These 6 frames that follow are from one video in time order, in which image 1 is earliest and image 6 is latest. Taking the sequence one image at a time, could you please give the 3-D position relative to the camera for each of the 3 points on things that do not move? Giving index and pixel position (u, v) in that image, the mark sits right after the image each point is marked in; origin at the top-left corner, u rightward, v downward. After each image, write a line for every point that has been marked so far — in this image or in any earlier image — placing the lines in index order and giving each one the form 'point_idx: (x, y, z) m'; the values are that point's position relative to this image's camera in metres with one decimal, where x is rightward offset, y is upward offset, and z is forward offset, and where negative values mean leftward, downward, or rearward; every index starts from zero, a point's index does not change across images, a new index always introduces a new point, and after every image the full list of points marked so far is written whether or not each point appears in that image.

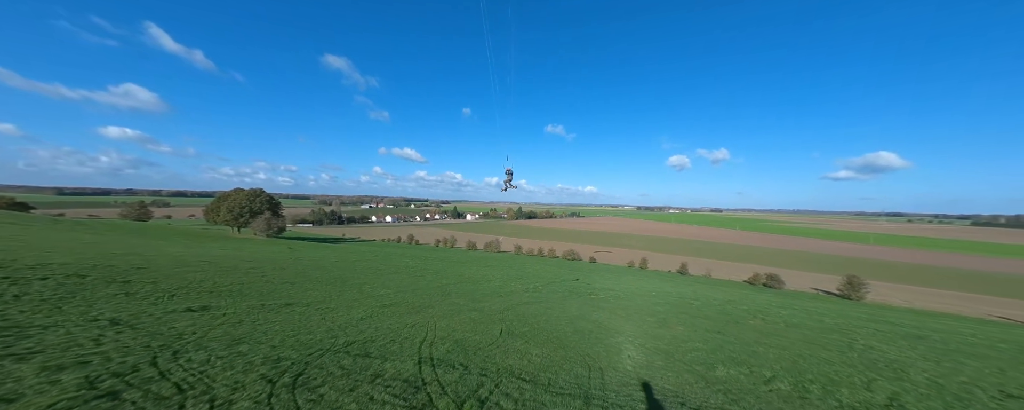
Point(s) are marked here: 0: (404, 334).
0: (-3.3, -3.9, +9.3) m
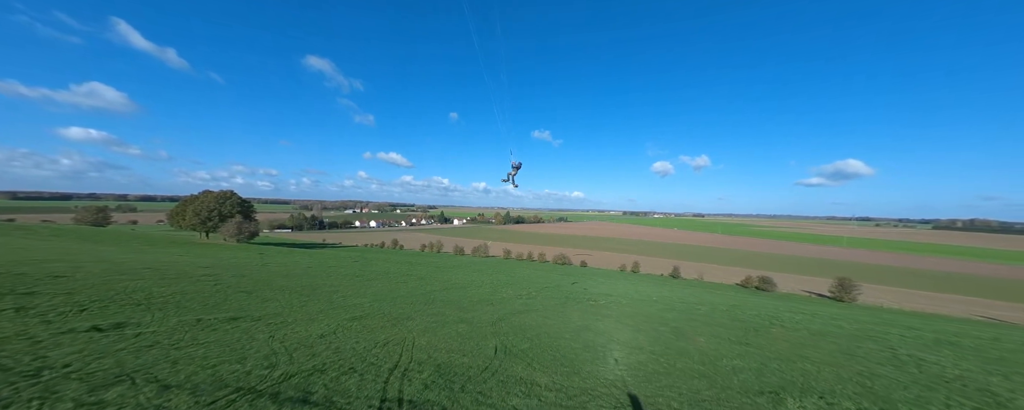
0: (-3.3, -3.6, +7.2) m
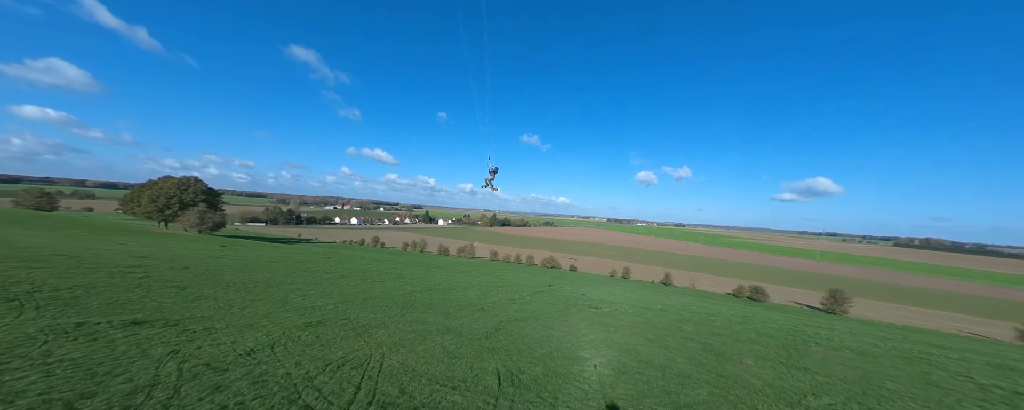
0: (-3.1, -2.8, +4.6) m
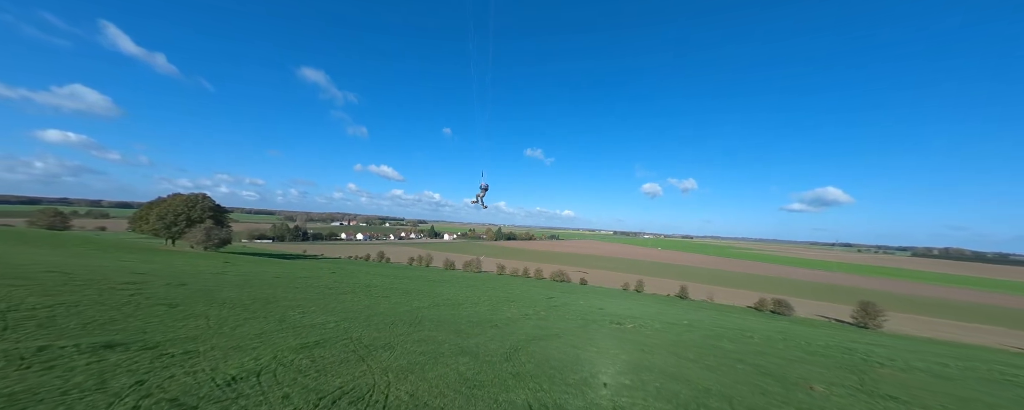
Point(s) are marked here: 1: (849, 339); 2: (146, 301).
0: (-2.5, -2.7, +3.5) m
1: (+18.8, -7.5, +17.2) m
2: (-14.8, -3.9, +12.5) m
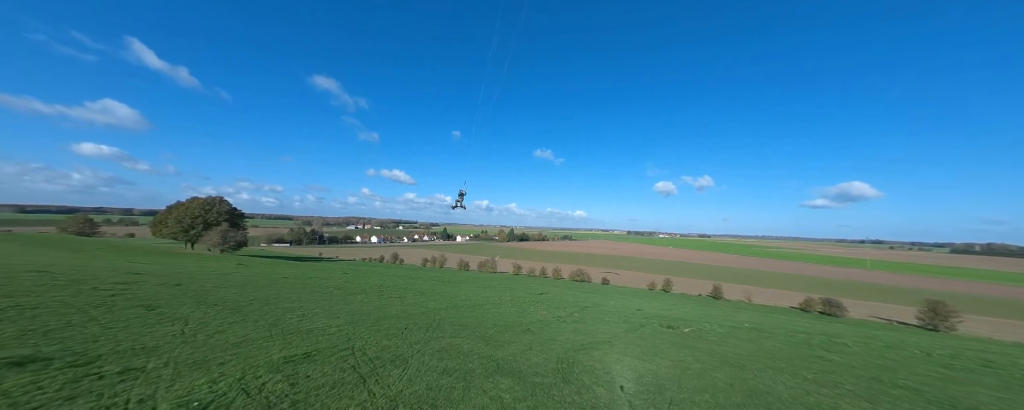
0: (-1.6, -2.0, +1.4) m
1: (+20.3, -6.4, +14.2) m
2: (-13.5, -3.4, +10.8) m
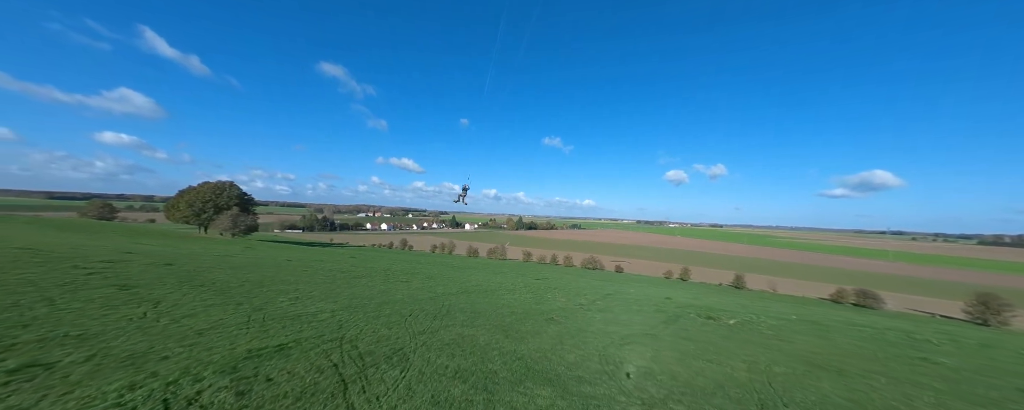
0: (-1.2, -1.4, -0.2) m
1: (+21.0, -5.5, +12.2) m
2: (-12.8, -2.4, +9.6) m
